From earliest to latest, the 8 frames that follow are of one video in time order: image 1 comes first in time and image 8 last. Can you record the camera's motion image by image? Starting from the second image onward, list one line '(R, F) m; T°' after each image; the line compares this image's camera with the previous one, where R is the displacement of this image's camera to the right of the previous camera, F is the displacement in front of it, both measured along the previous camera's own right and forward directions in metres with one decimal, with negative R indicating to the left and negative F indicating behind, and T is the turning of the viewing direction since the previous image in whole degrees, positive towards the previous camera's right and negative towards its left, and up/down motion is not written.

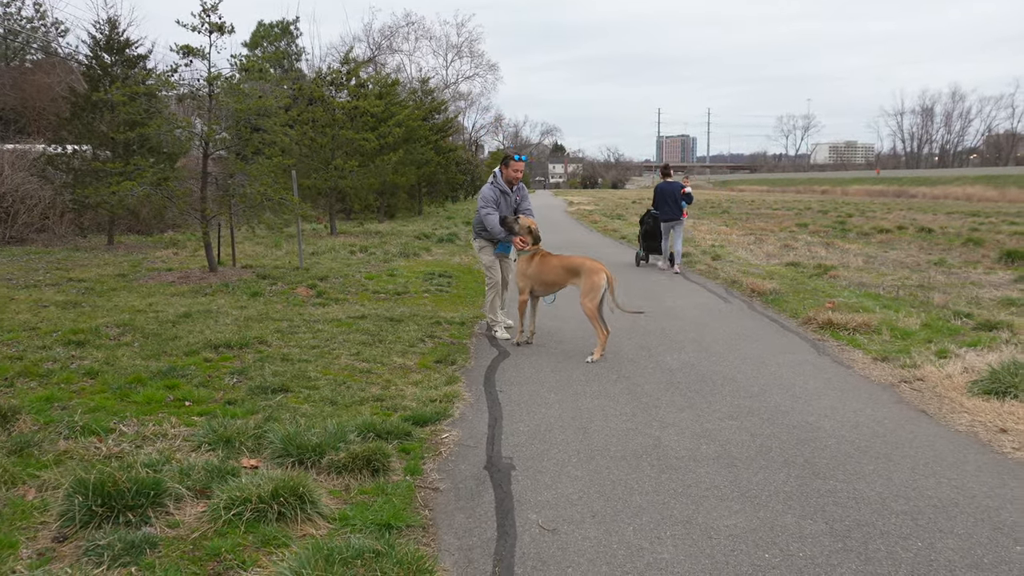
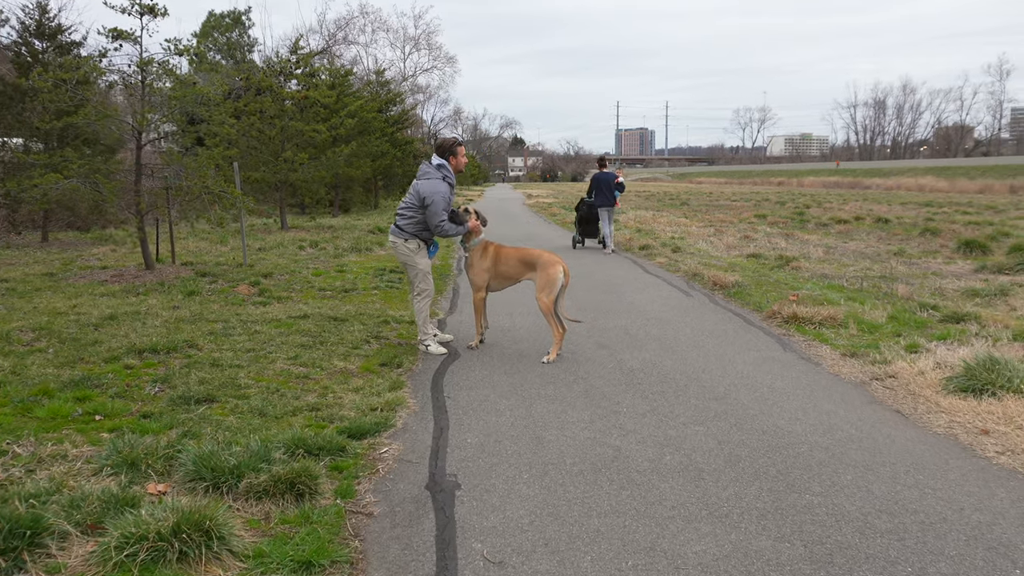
(+0.1, +0.4) m; +3°
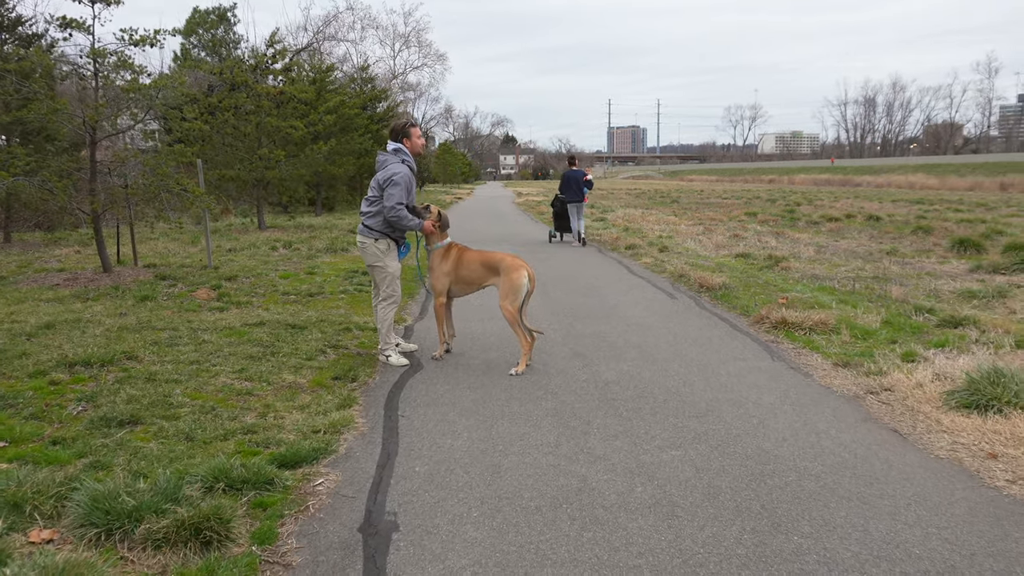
(+0.2, +0.5) m; +1°
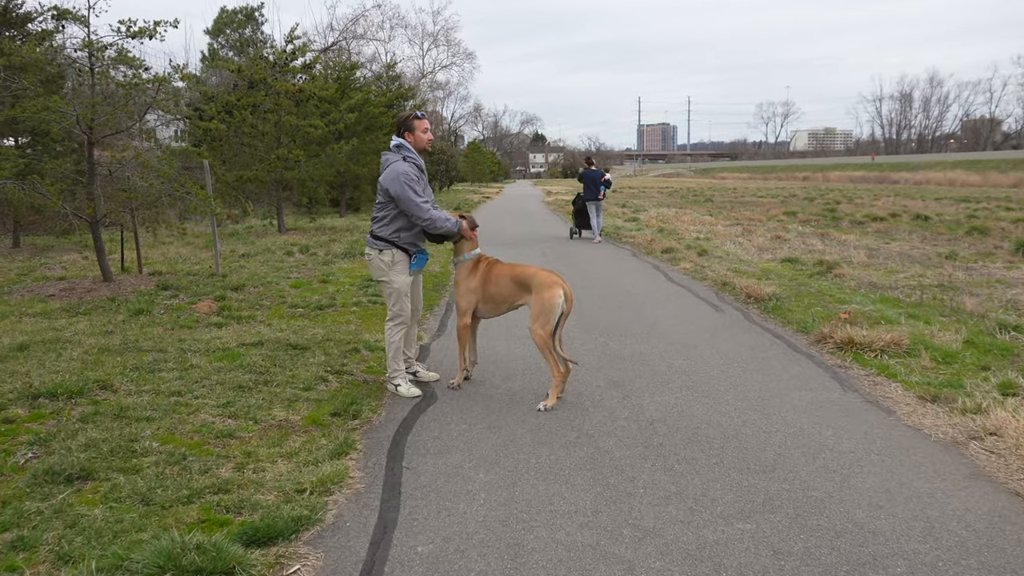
(0.0, +0.8) m; -2°
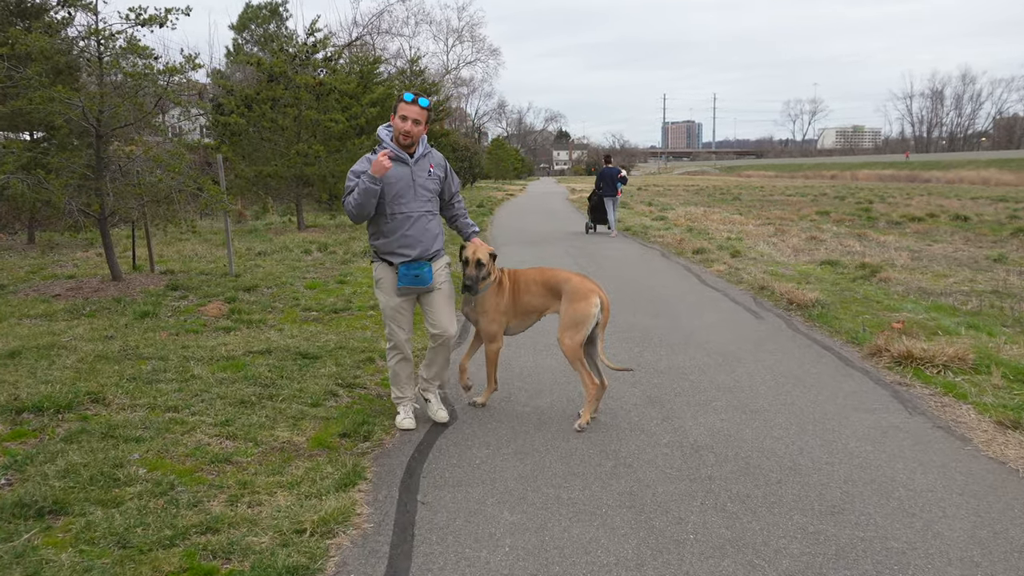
(0.0, +0.5) m; -2°
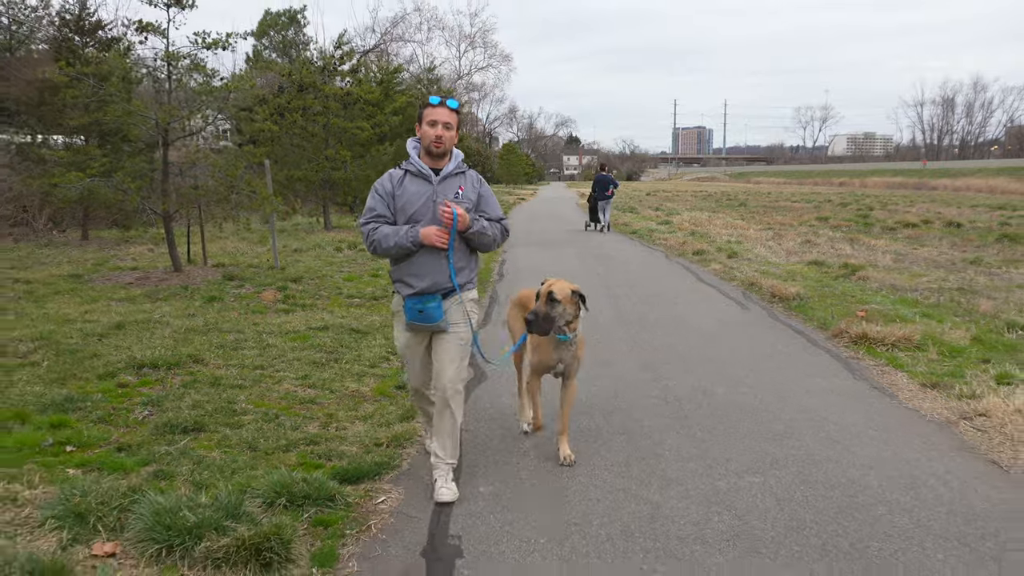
(-0.1, -1.1) m; -1°
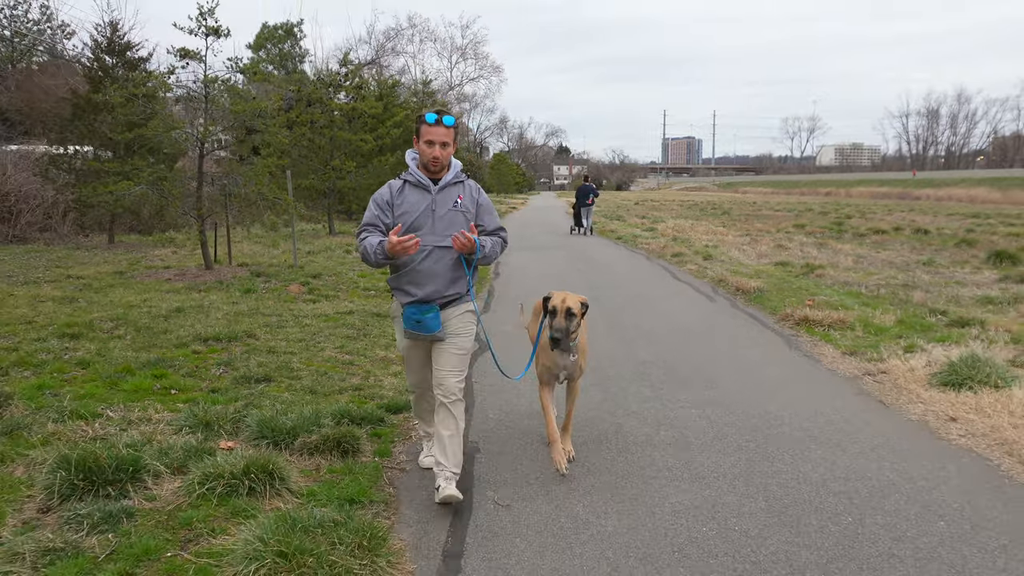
(-0.1, -1.3) m; +1°
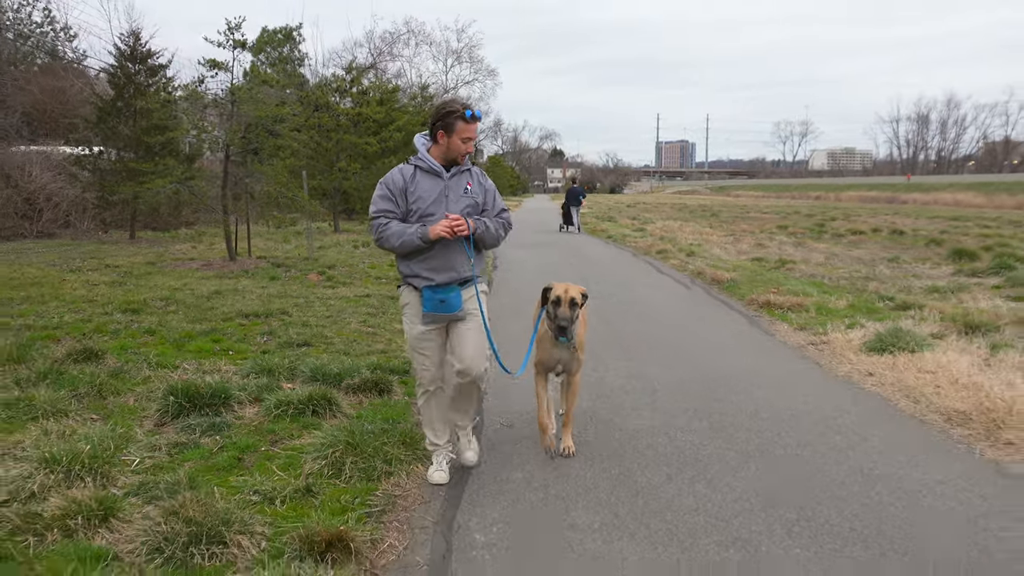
(0.0, -1.1) m; 0°
